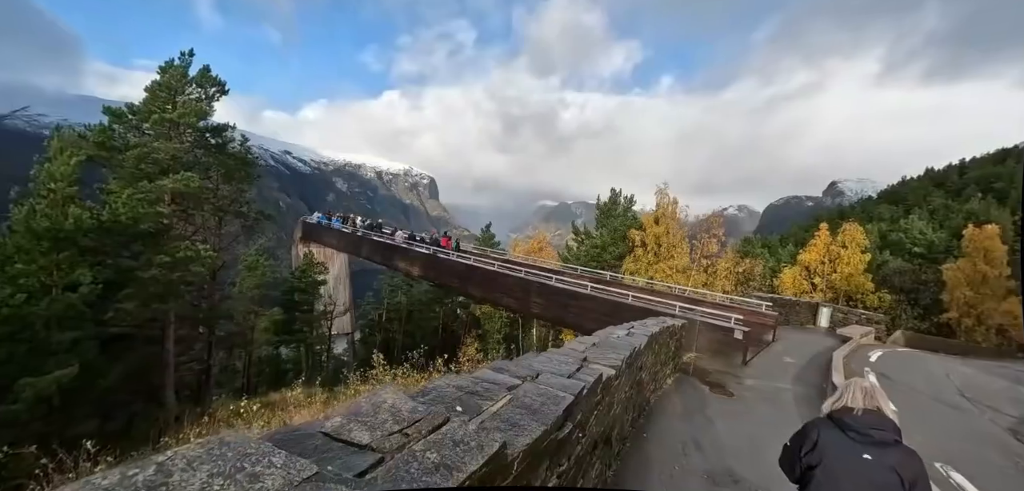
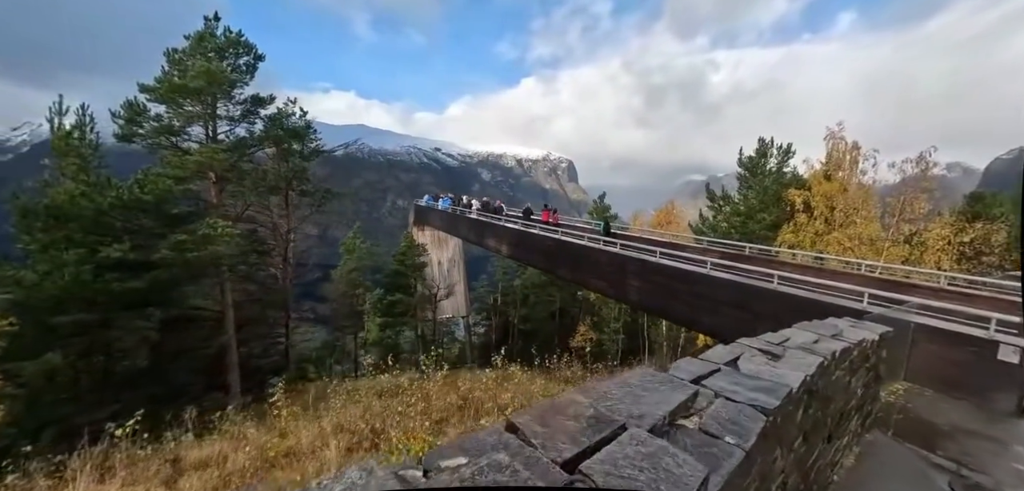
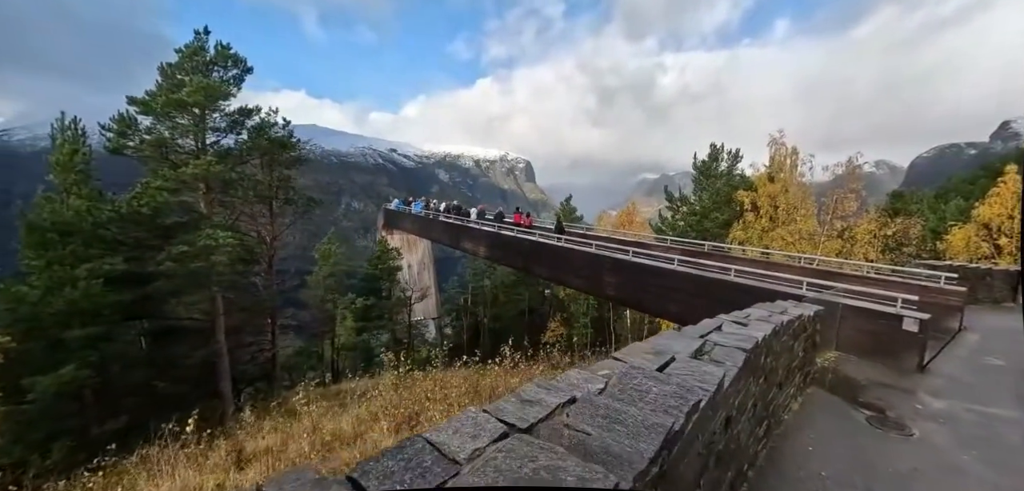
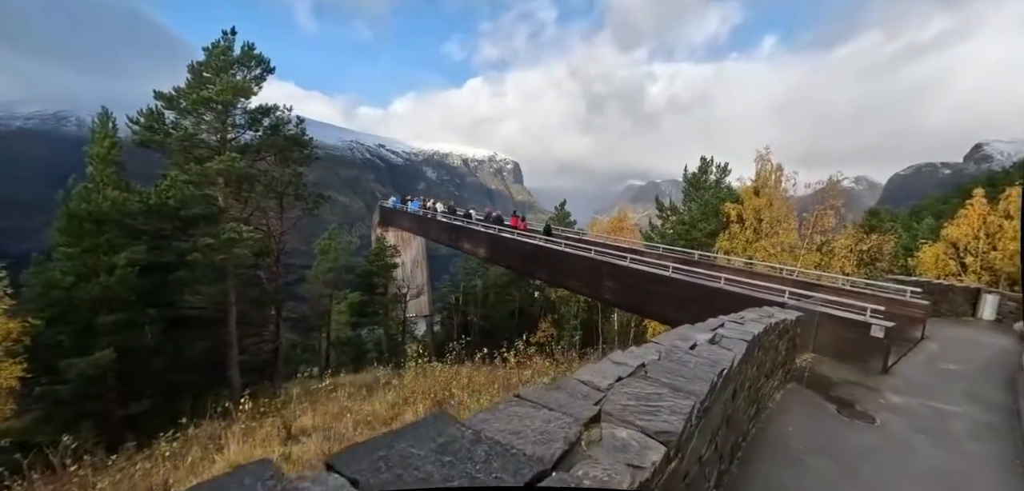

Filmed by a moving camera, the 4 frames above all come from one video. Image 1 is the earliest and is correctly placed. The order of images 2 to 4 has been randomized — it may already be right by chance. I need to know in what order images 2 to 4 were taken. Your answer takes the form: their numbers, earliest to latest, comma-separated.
4, 3, 2
